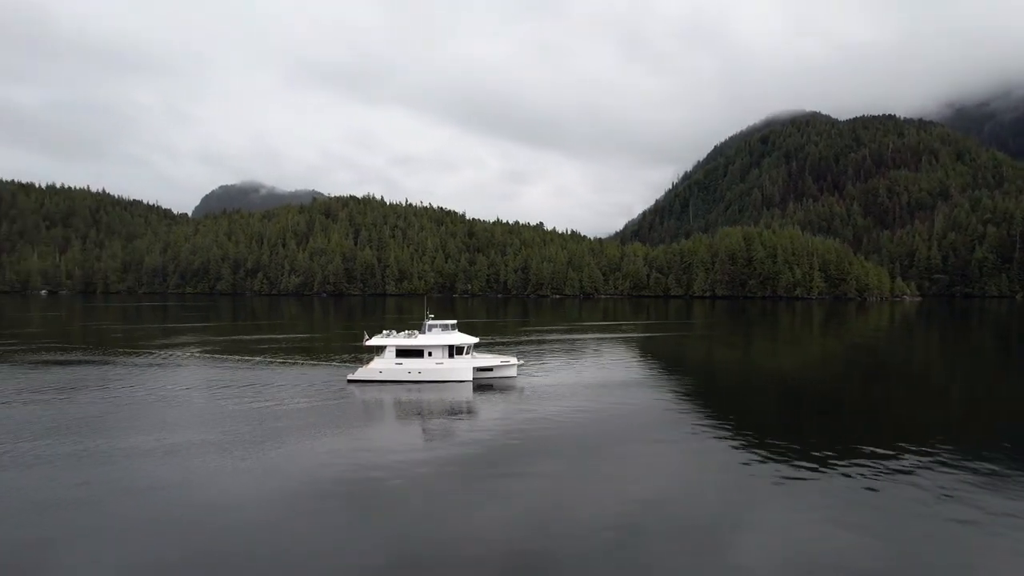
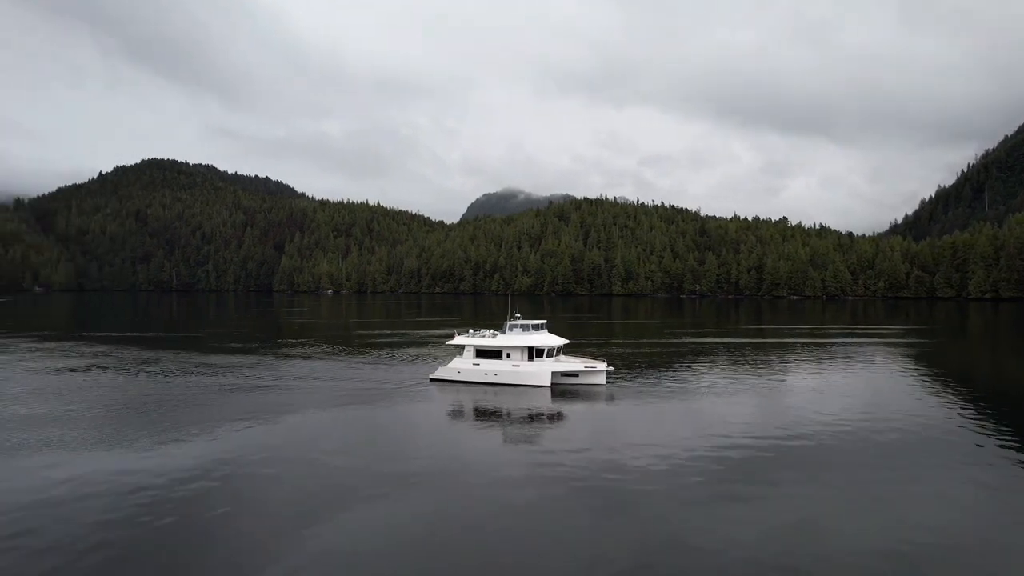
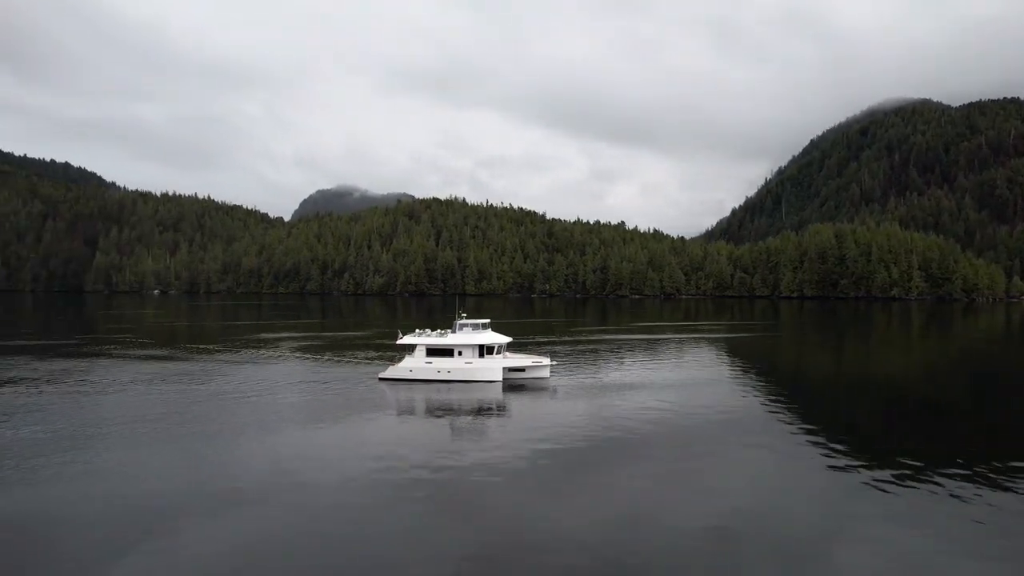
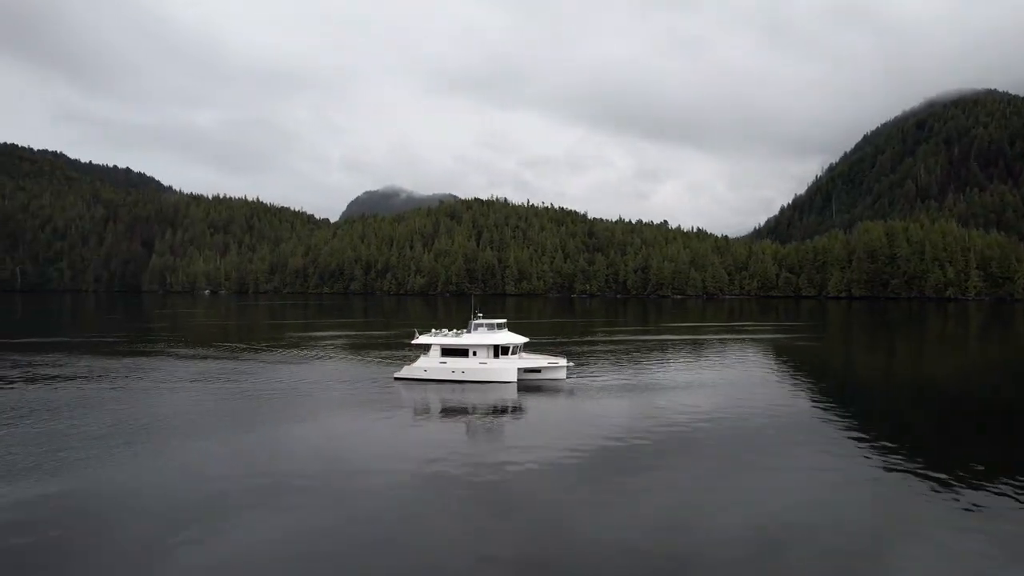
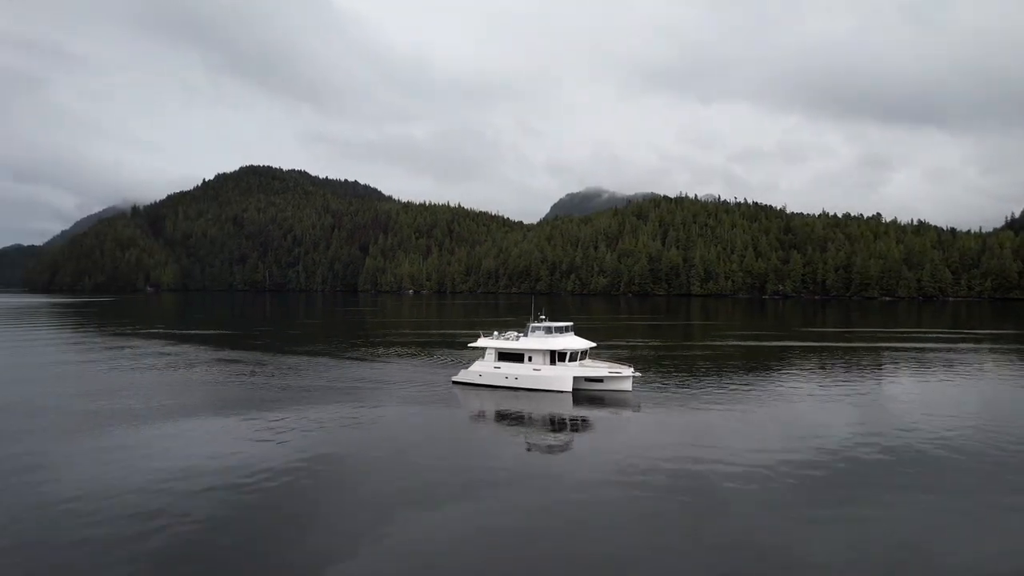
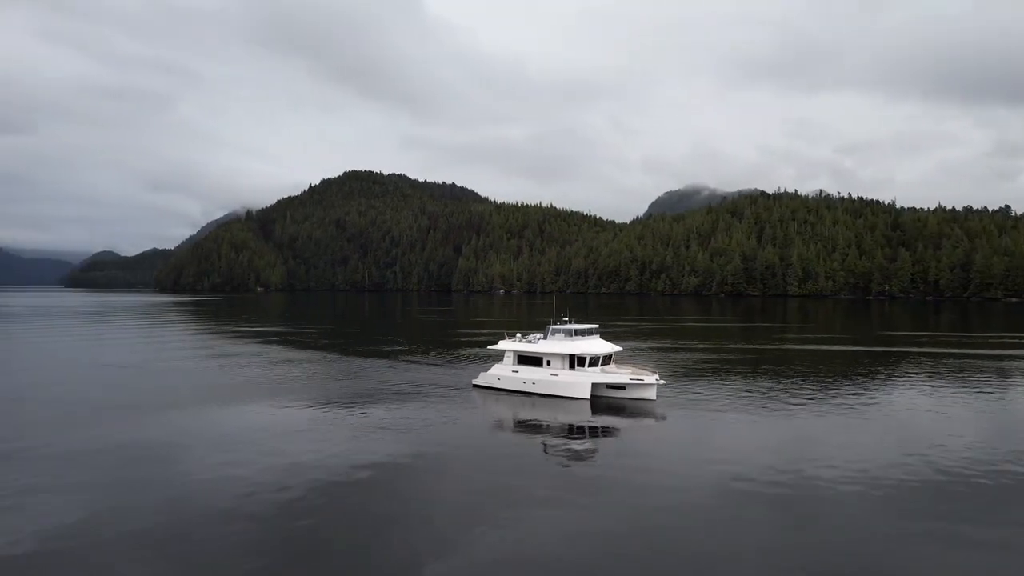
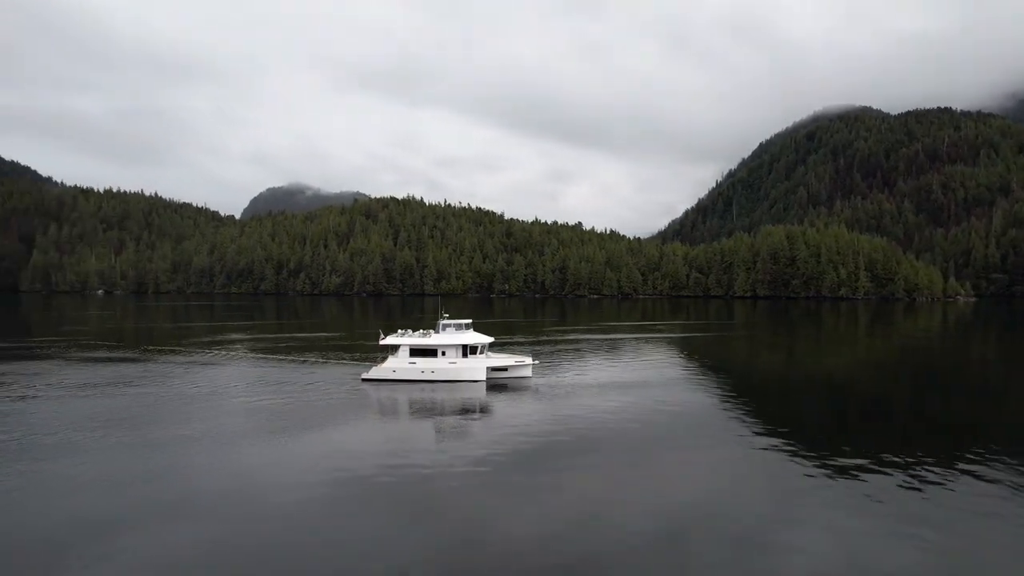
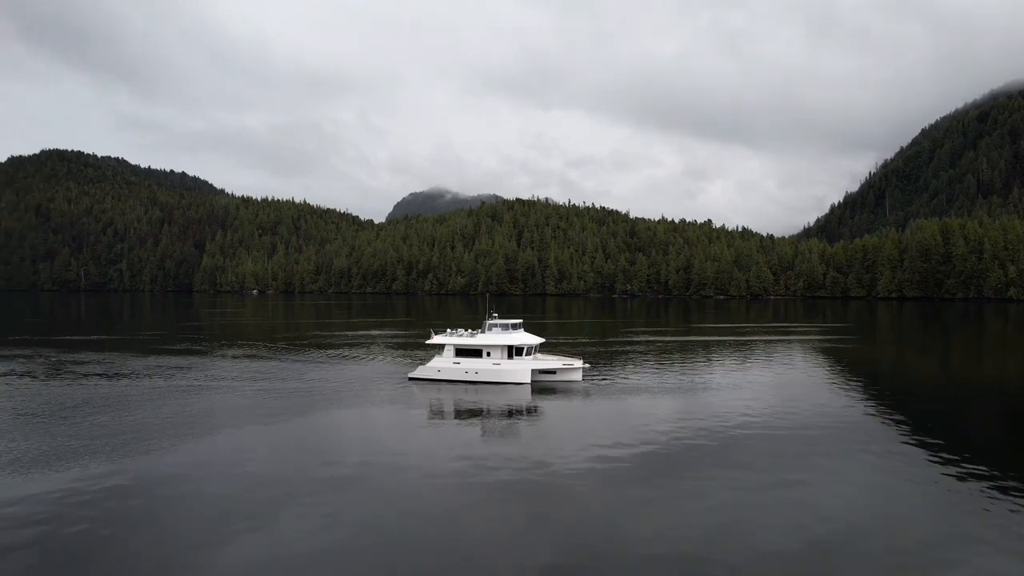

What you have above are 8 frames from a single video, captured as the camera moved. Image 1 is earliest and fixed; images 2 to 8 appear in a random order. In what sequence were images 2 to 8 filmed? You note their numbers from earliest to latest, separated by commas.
7, 3, 4, 8, 2, 5, 6
